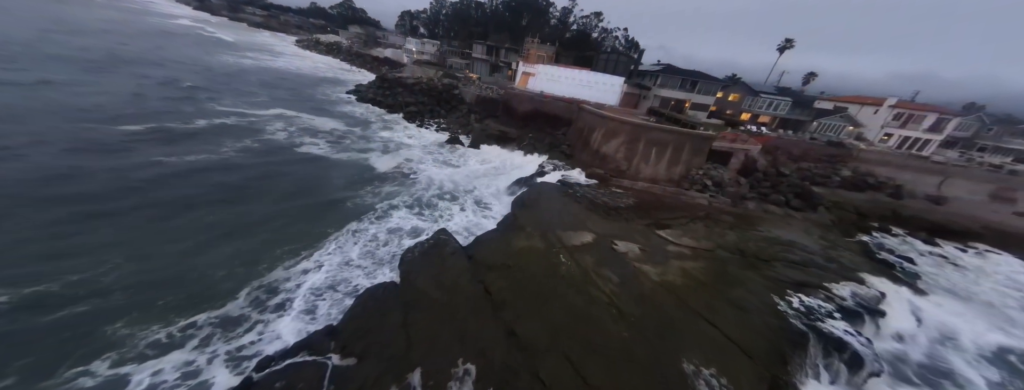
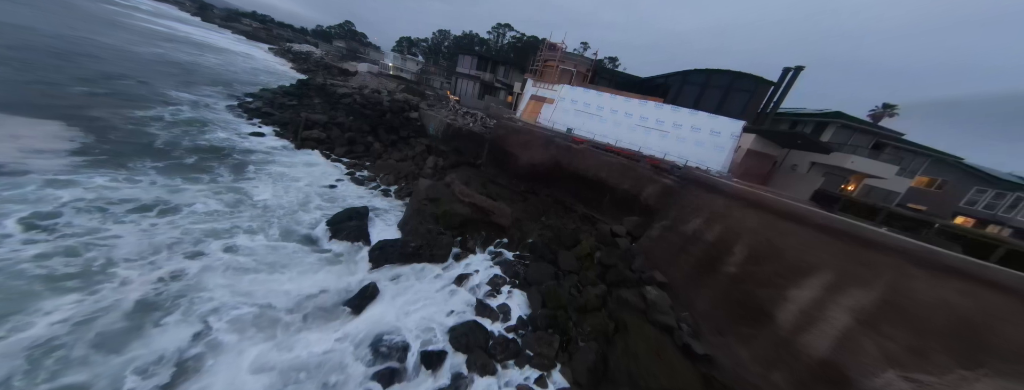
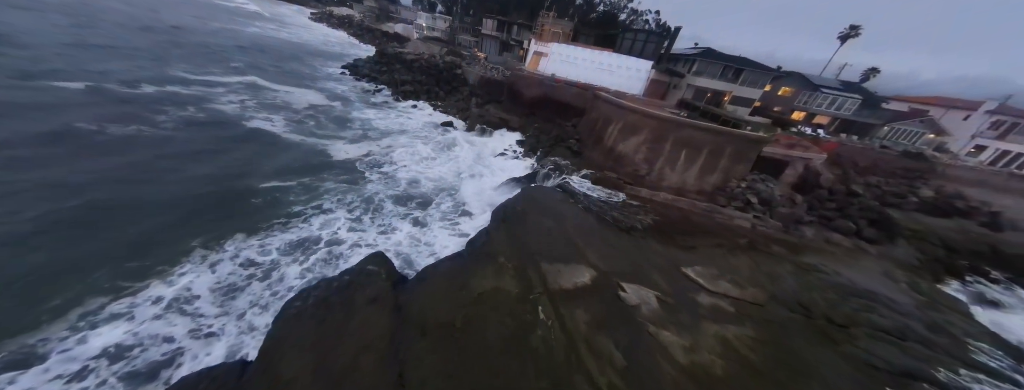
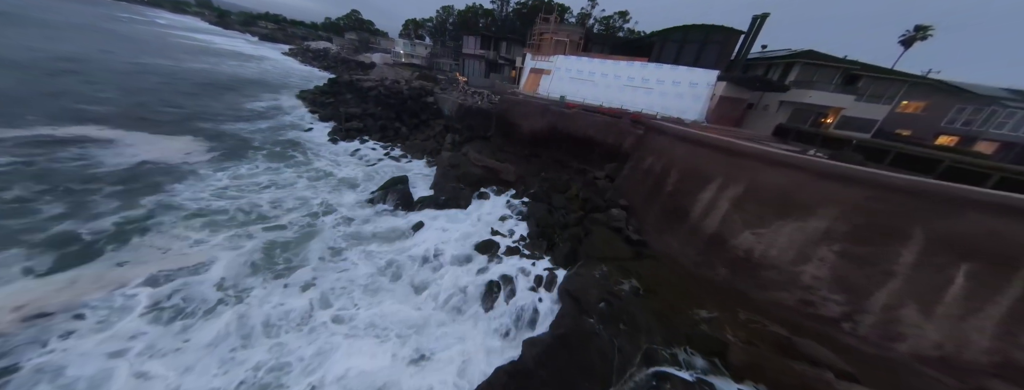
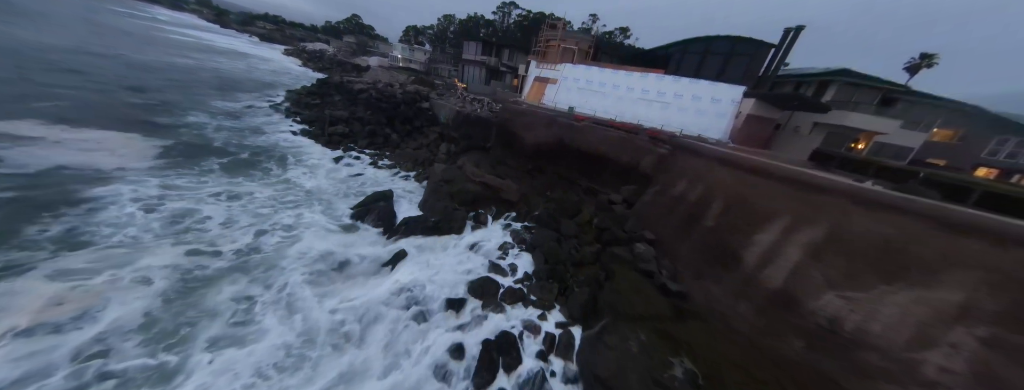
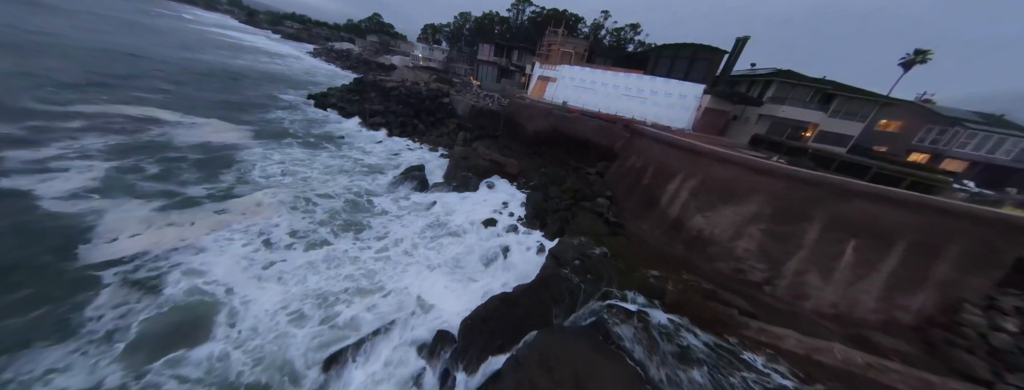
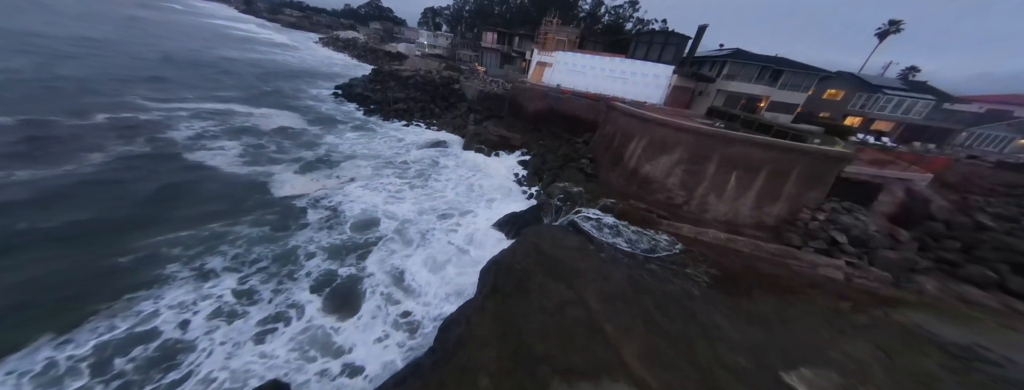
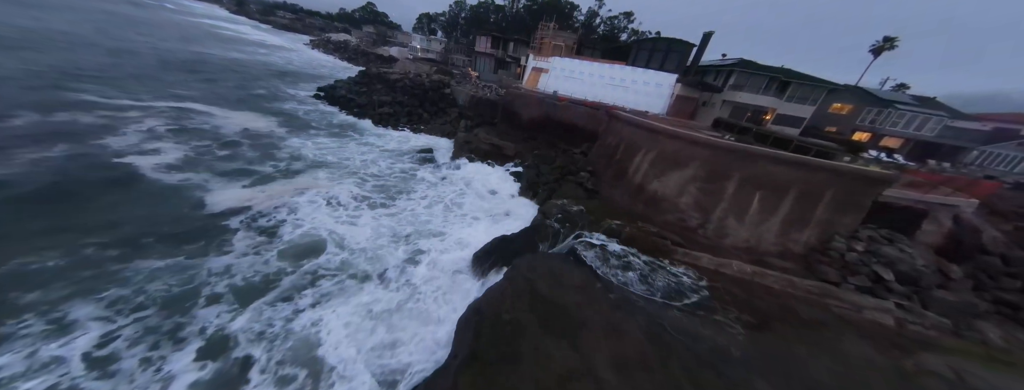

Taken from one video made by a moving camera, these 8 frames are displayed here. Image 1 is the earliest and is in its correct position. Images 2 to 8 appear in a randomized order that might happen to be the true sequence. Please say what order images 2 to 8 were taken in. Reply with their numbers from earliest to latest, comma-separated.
3, 7, 8, 6, 4, 5, 2
